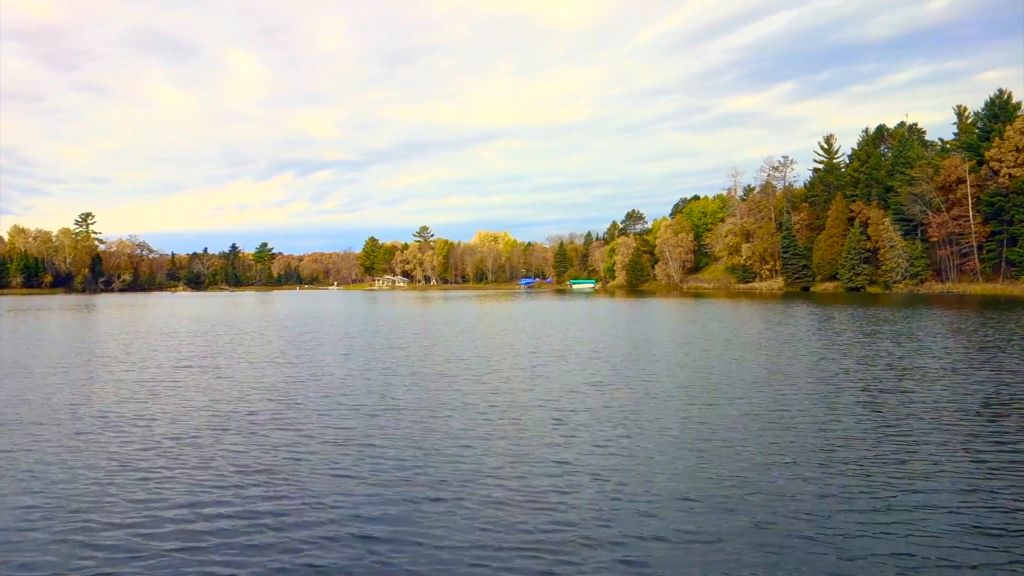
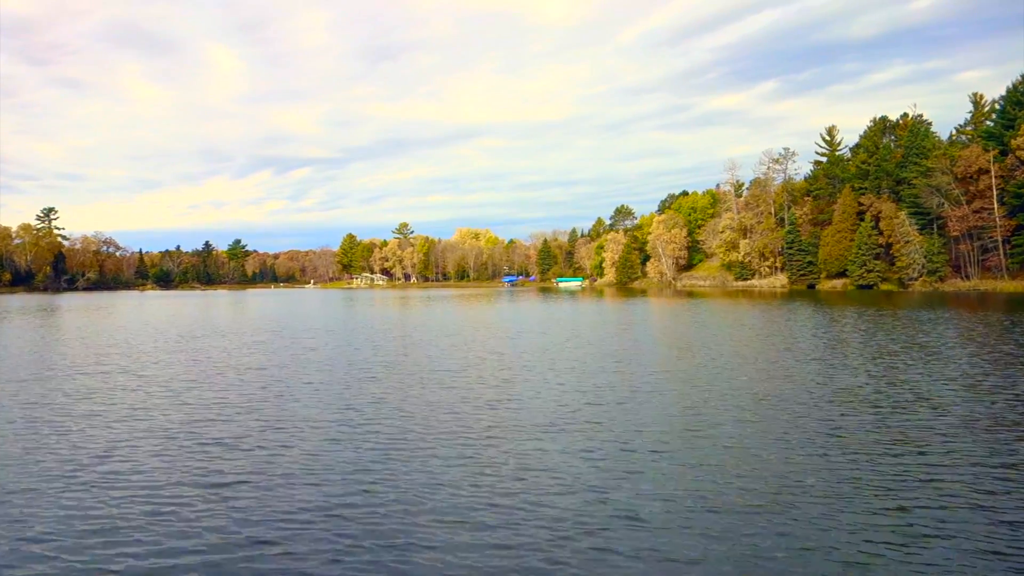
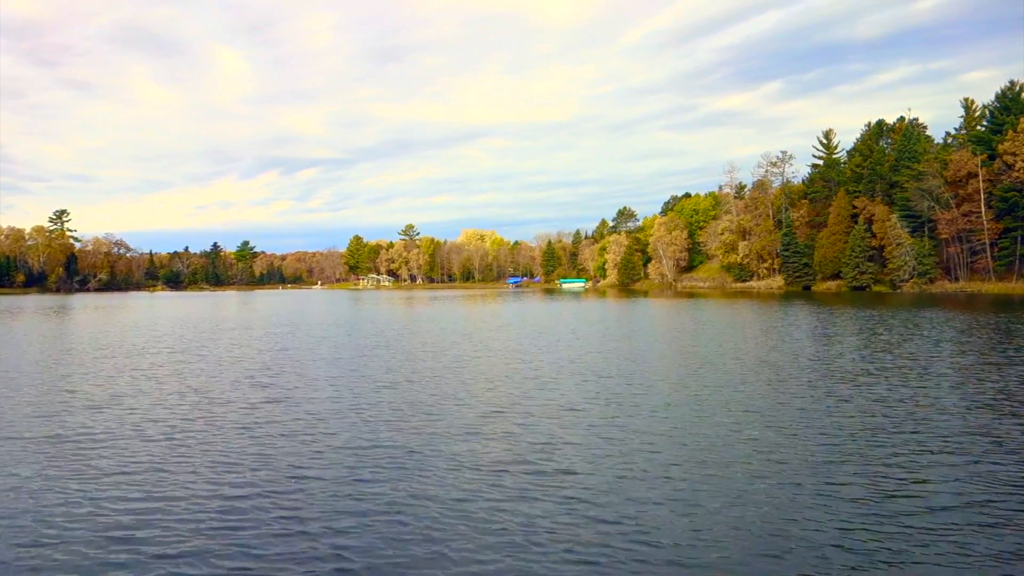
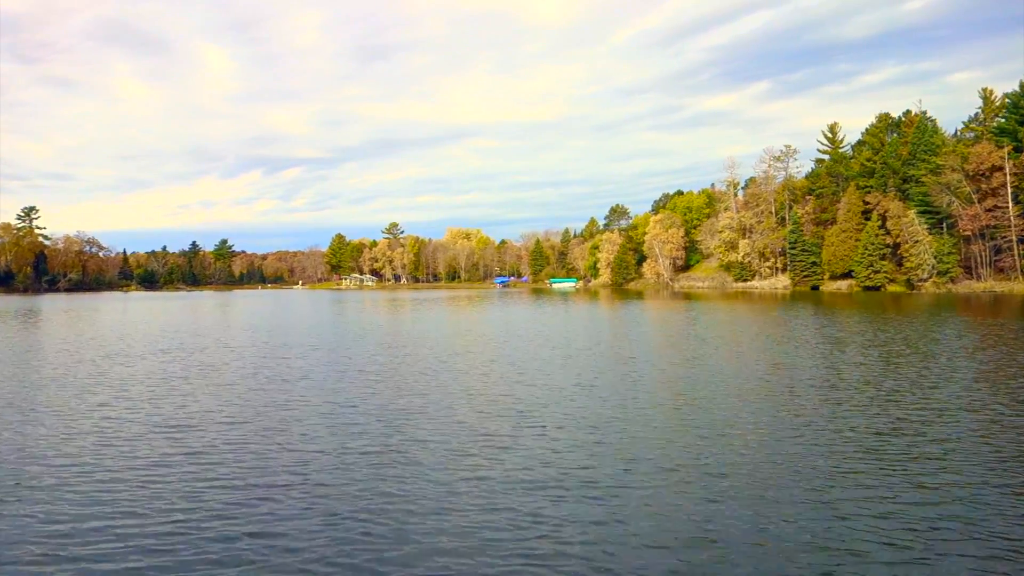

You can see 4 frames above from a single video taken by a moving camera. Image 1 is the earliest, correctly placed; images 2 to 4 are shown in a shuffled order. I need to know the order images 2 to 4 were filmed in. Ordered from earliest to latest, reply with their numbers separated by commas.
3, 2, 4
